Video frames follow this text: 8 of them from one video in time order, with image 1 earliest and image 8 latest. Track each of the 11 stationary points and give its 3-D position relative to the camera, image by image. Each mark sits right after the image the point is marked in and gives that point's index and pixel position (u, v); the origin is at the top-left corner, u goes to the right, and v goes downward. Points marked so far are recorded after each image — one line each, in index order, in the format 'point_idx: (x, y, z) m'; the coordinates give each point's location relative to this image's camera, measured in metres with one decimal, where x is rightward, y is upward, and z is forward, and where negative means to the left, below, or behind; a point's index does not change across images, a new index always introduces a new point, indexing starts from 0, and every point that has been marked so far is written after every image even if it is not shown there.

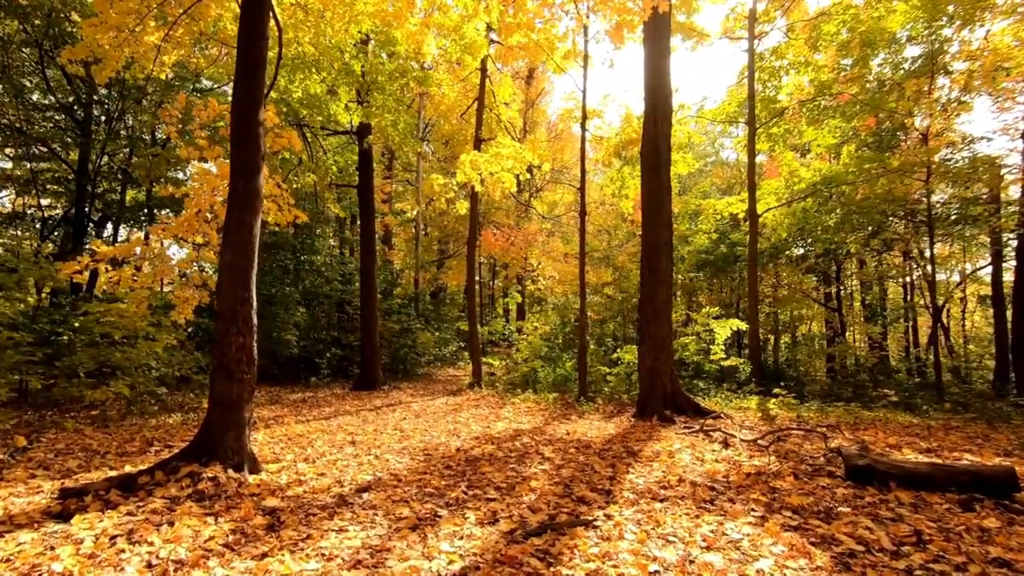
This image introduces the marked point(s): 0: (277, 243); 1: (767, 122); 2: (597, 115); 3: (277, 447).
0: (-6.8, +1.3, +14.2) m
1: (+6.8, +4.4, +13.0) m
2: (+2.0, +4.1, +11.7) m
3: (-2.6, -1.8, +5.5) m
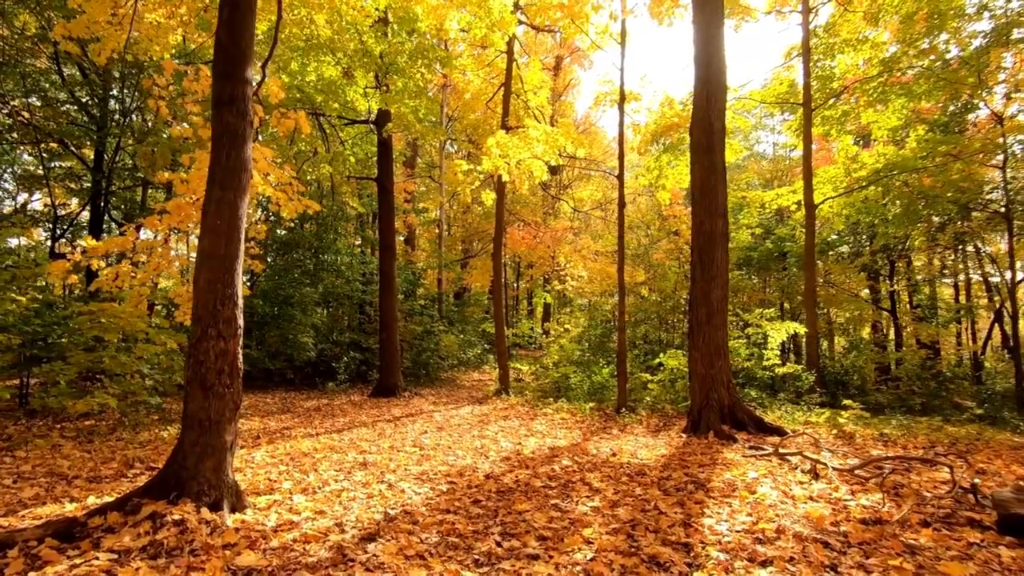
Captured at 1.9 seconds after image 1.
0: (-6.0, +1.3, +13.5) m
1: (+7.5, +4.4, +11.8) m
2: (+2.7, +4.2, +10.7) m
3: (-2.3, -1.8, +4.7) m
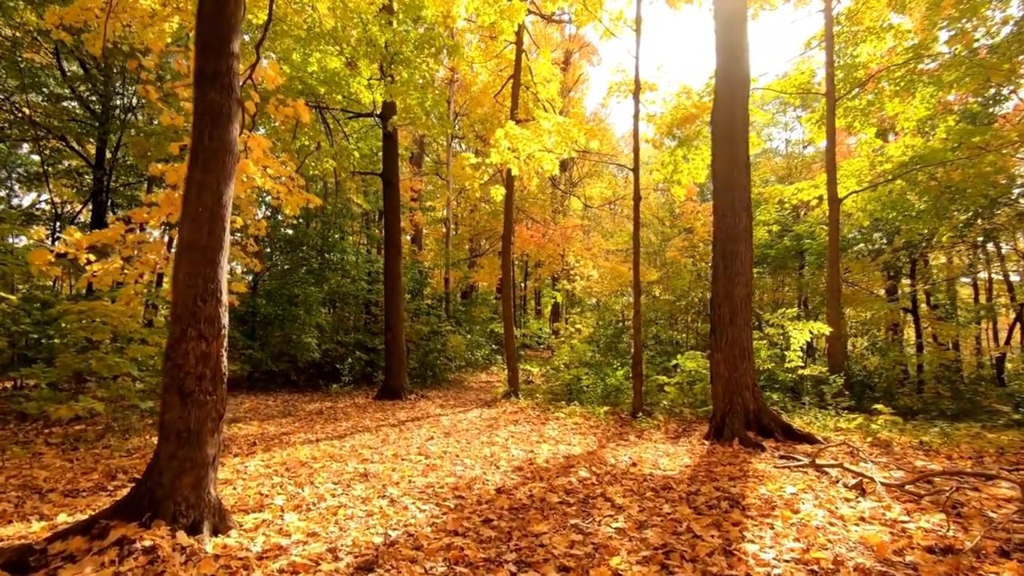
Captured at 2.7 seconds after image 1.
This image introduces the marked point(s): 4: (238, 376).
0: (-5.7, +1.3, +13.2) m
1: (+7.7, +4.5, +11.2) m
2: (+2.9, +4.2, +10.3) m
3: (-2.1, -1.7, +4.3) m
4: (-6.5, -2.1, +11.7) m
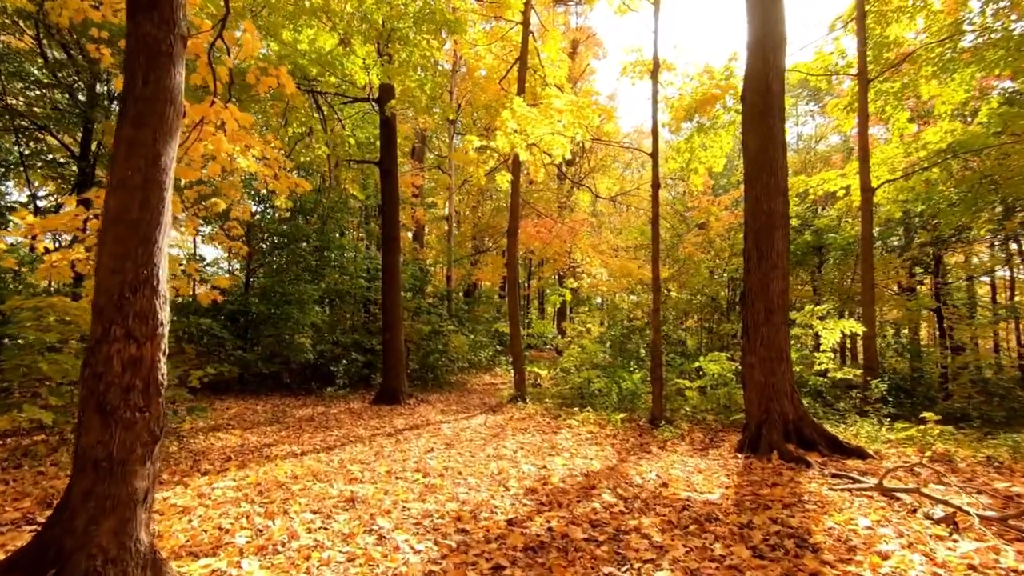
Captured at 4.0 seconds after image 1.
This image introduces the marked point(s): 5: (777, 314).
0: (-5.6, +1.3, +12.5) m
1: (+7.8, +4.5, +10.5) m
2: (+3.0, +4.3, +9.5) m
3: (-2.0, -1.7, +3.6) m
4: (-6.4, -2.0, +11.0) m
5: (+3.4, -0.3, +6.2) m
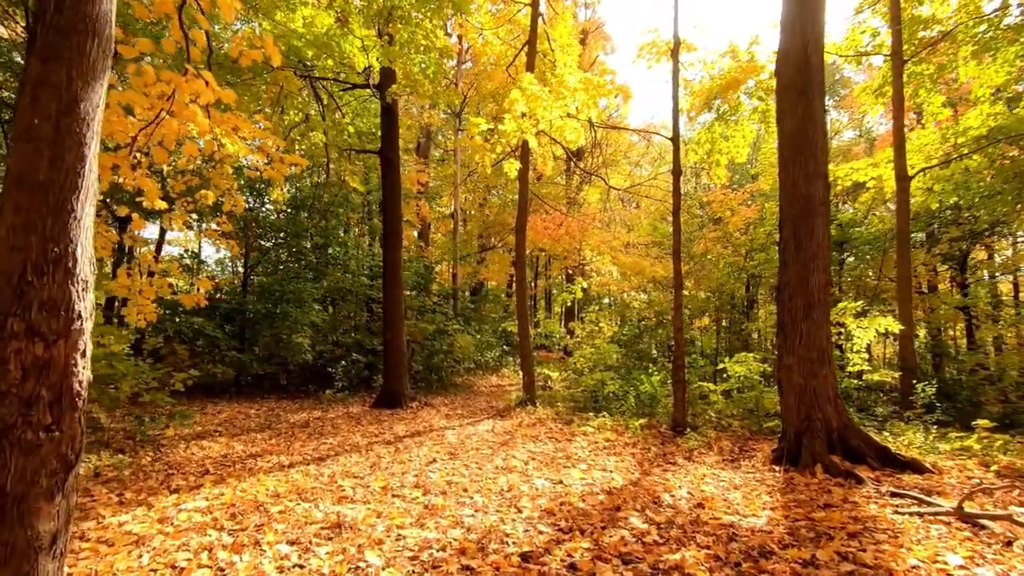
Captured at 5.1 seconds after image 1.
0: (-5.4, +1.4, +12.0) m
1: (+8.0, +4.6, +9.8) m
2: (+3.2, +4.3, +8.9) m
3: (-1.9, -1.6, +3.0) m
4: (-6.2, -2.0, +10.5) m
5: (+3.5, -0.3, +5.6) m
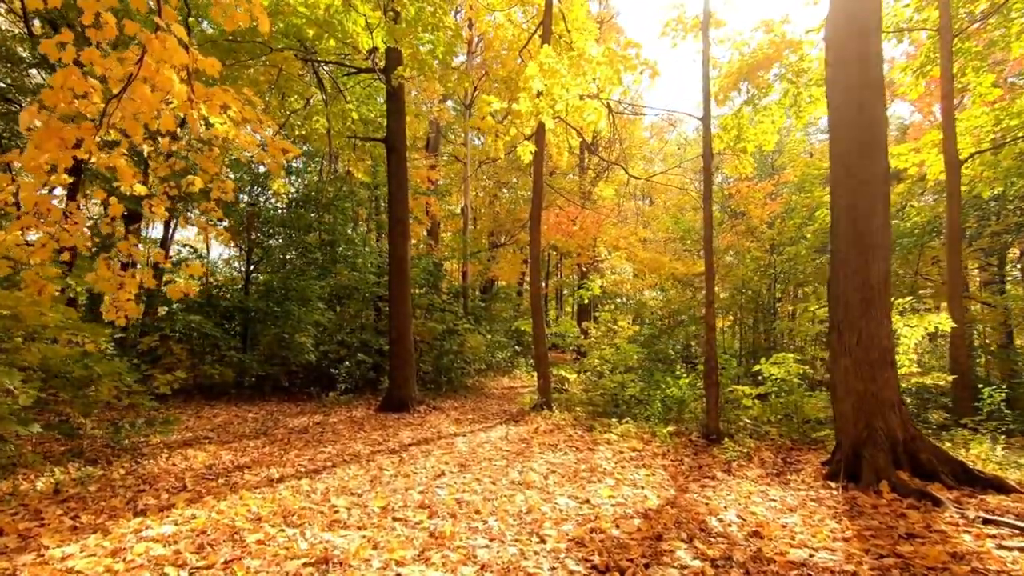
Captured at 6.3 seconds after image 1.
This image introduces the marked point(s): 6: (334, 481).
0: (-5.1, +1.5, +11.5) m
1: (+8.2, +4.7, +9.0) m
2: (+3.4, +4.4, +8.2) m
3: (-1.8, -1.5, +2.4) m
4: (-5.9, -1.9, +10.0) m
5: (+3.7, -0.2, +4.9) m
6: (-1.7, -1.8, +4.6) m
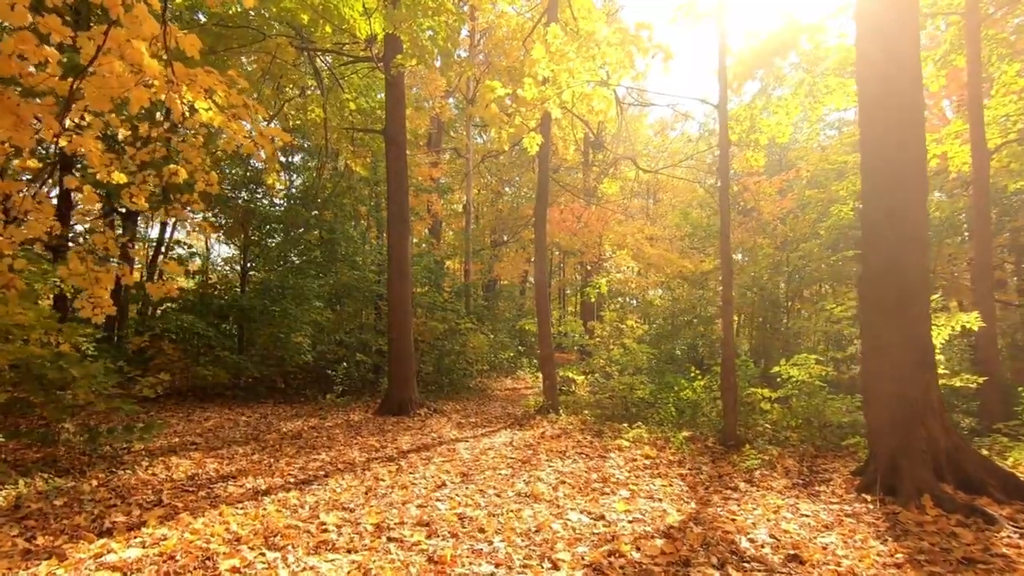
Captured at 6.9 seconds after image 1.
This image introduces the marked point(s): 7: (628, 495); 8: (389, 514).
0: (-5.0, +1.5, +11.1) m
1: (+8.3, +4.7, +8.6) m
2: (+3.5, +4.5, +7.8) m
3: (-1.8, -1.5, +2.1) m
4: (-5.9, -1.9, +9.6) m
5: (+3.7, -0.1, +4.5) m
6: (-1.6, -1.8, +4.2) m
7: (+1.0, -1.9, +4.5) m
8: (-0.9, -1.7, +3.8) m
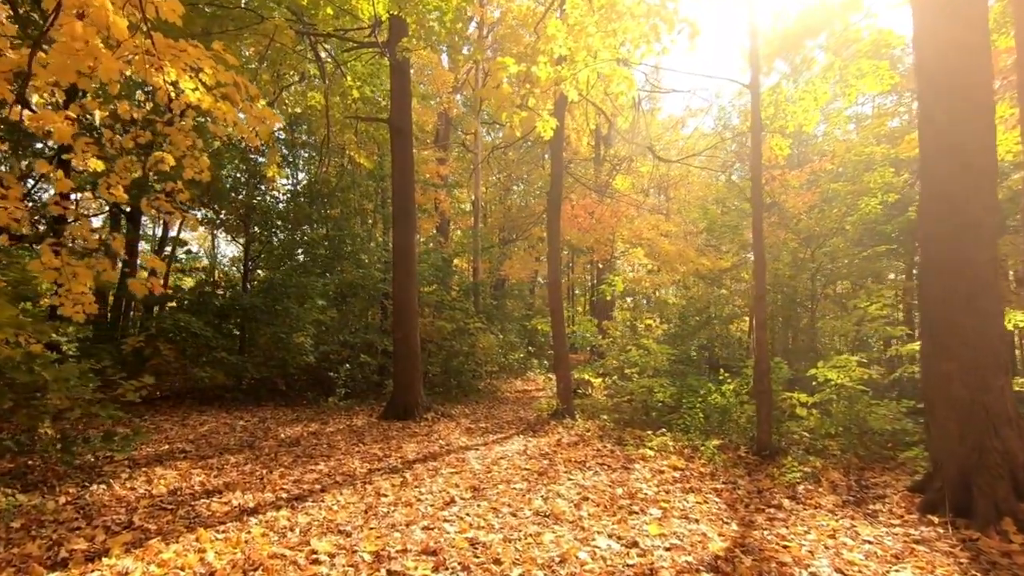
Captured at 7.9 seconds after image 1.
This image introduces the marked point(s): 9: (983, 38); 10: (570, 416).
0: (-4.8, +1.5, +10.7) m
1: (+8.5, +4.8, +8.0) m
2: (+3.7, +4.5, +7.3) m
3: (-1.7, -1.4, +1.6) m
4: (-5.6, -1.8, +9.2) m
5: (+3.9, -0.1, +4.0) m
6: (-1.5, -1.7, +3.8) m
7: (+1.2, -1.8, +4.0) m
8: (-0.8, -1.7, +3.3) m
9: (+4.0, +2.1, +4.2) m
10: (+0.9, -2.0, +7.9) m
